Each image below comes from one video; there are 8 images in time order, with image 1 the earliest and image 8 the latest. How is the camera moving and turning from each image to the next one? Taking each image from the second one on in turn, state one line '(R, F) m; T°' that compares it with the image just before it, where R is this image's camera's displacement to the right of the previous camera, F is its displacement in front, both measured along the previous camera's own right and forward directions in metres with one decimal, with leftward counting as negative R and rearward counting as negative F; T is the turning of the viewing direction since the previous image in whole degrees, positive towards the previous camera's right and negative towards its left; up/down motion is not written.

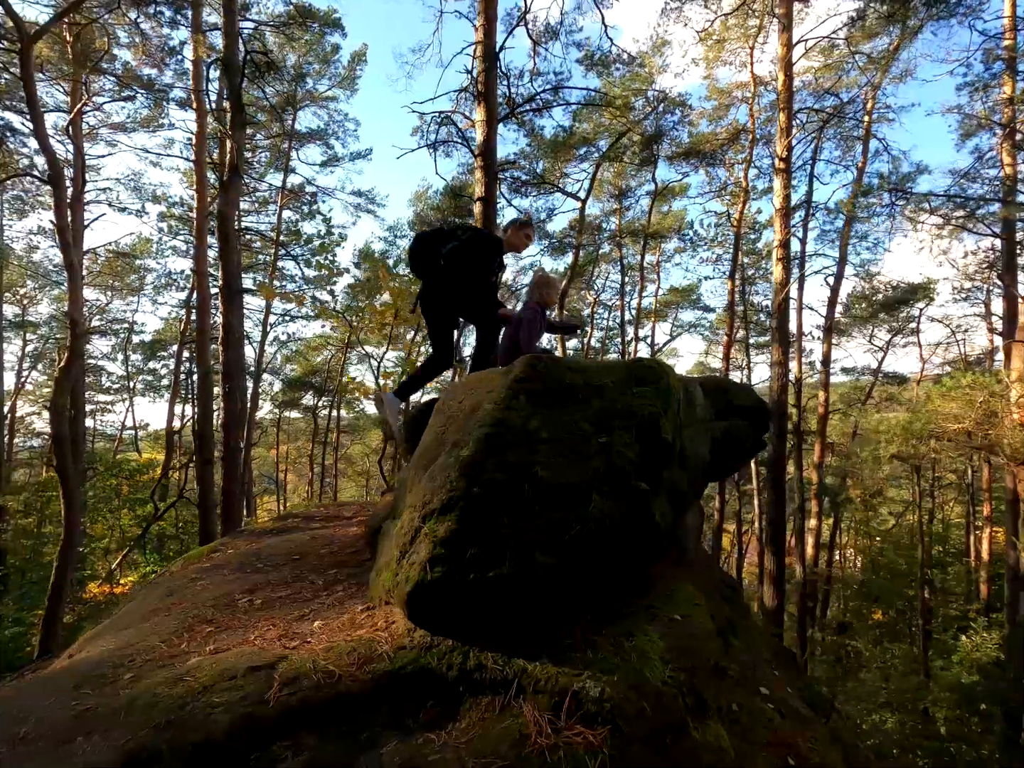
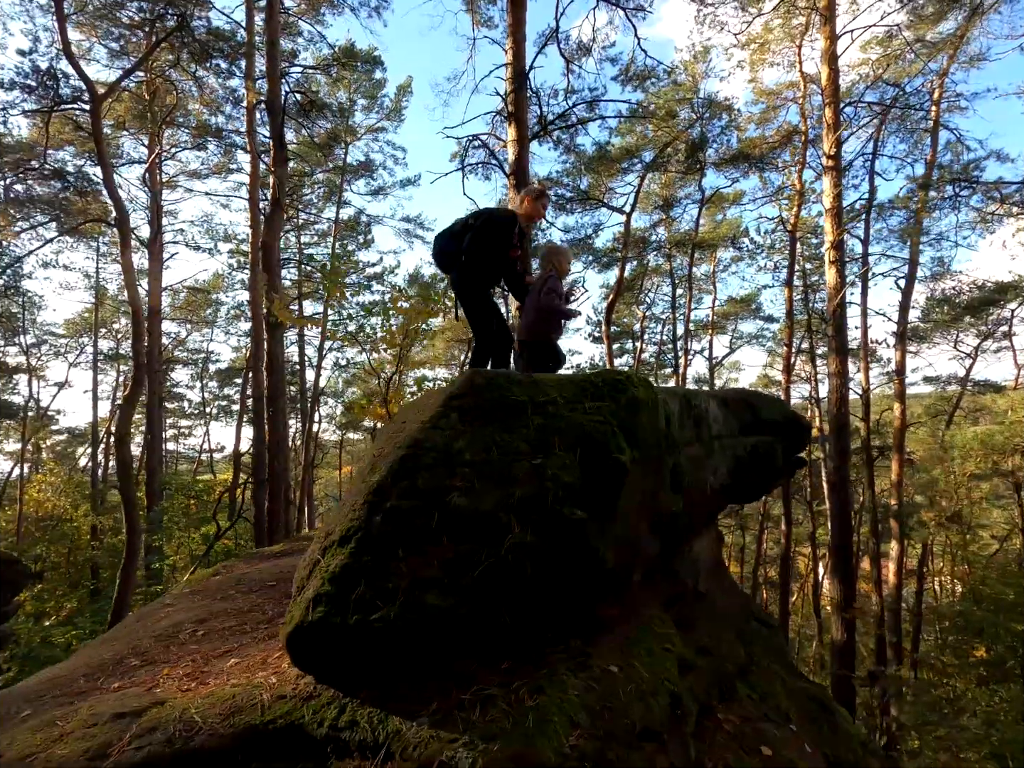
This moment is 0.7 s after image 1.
(+0.4, +0.2) m; -6°
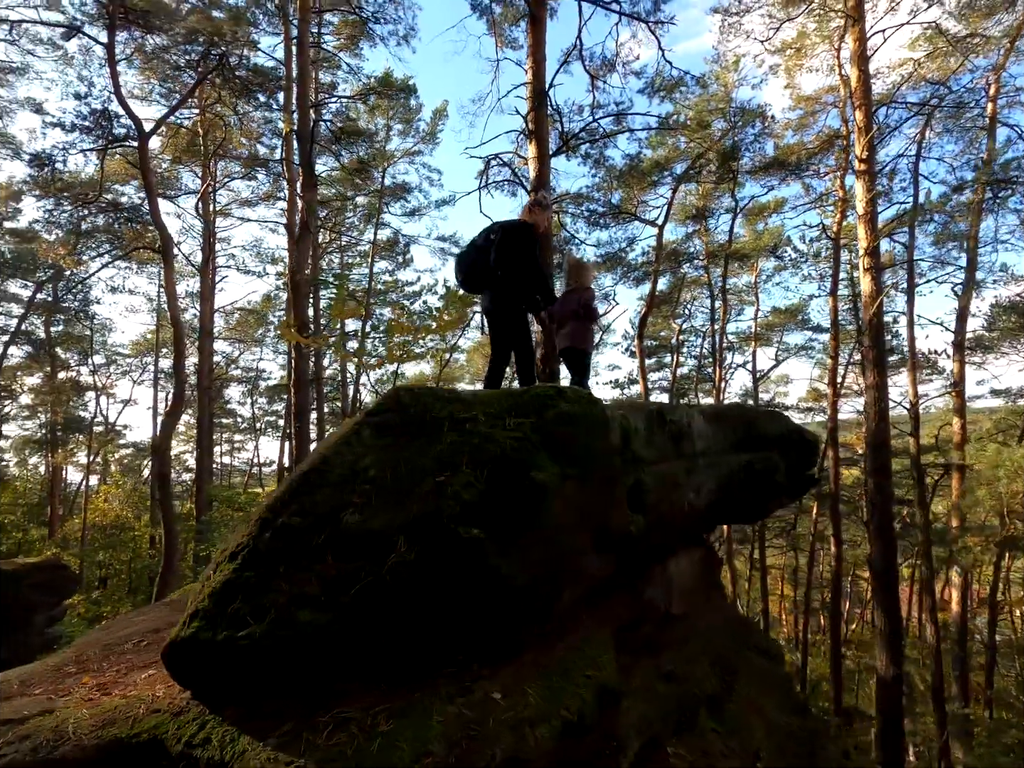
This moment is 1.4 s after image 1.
(+0.4, 0.0) m; -5°
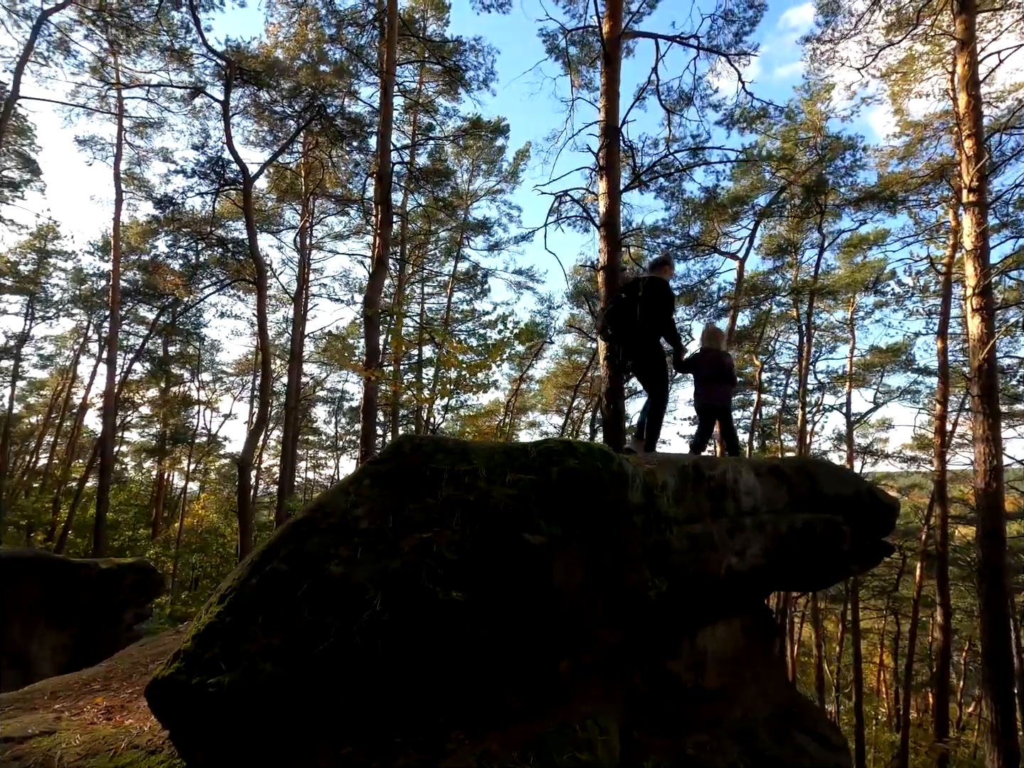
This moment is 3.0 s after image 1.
(+0.2, 0.0) m; -8°
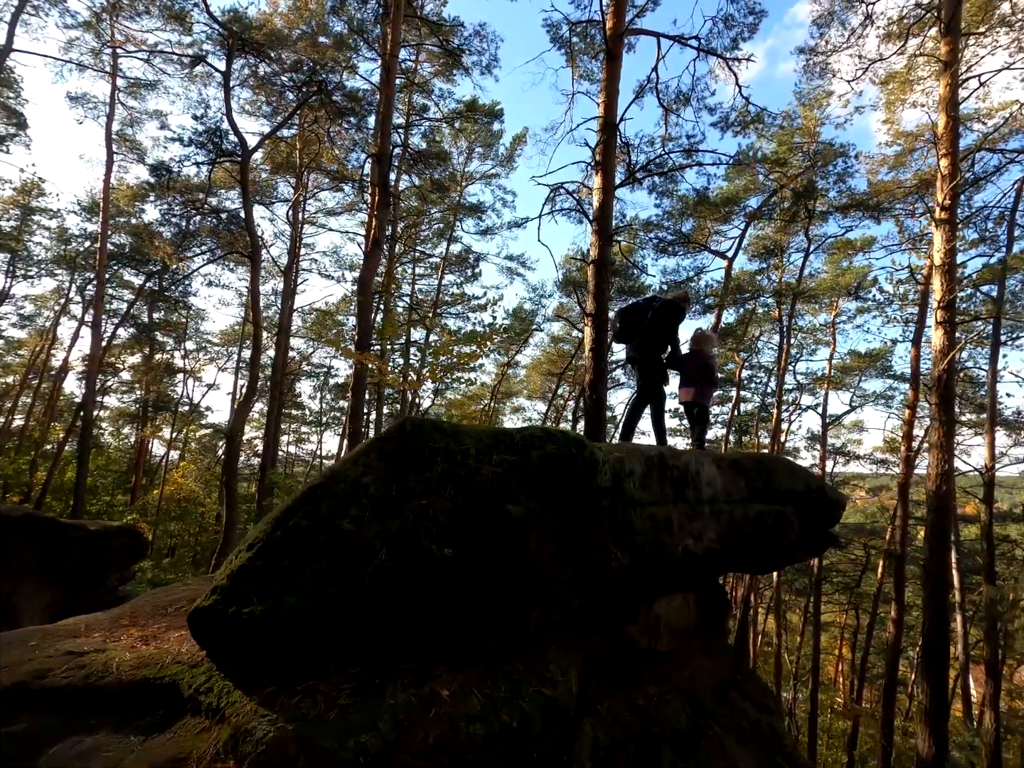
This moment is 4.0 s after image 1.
(0.0, -0.3) m; +2°
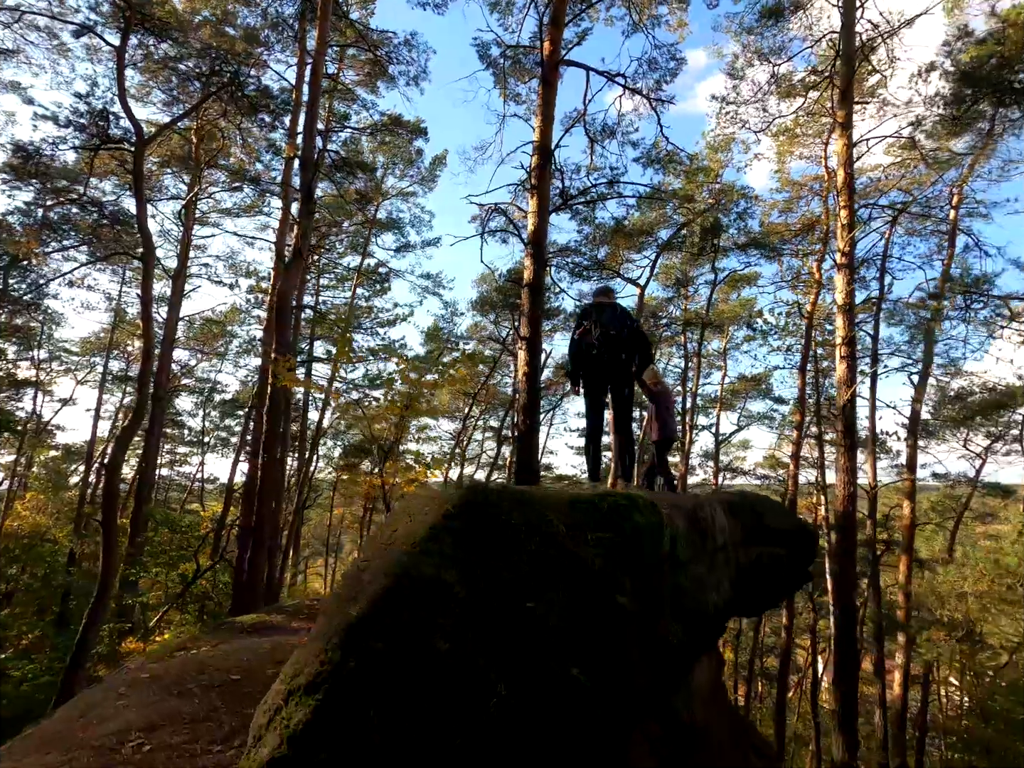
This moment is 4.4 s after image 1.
(-0.6, +0.4) m; +11°
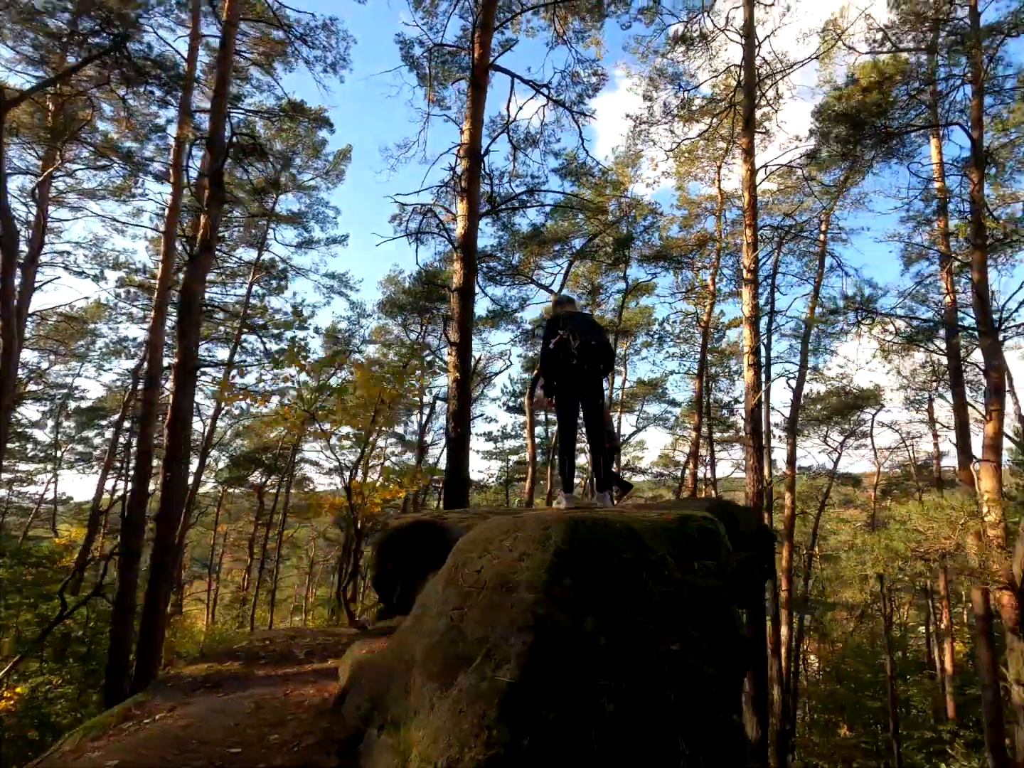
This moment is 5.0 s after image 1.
(-0.6, +0.2) m; +11°
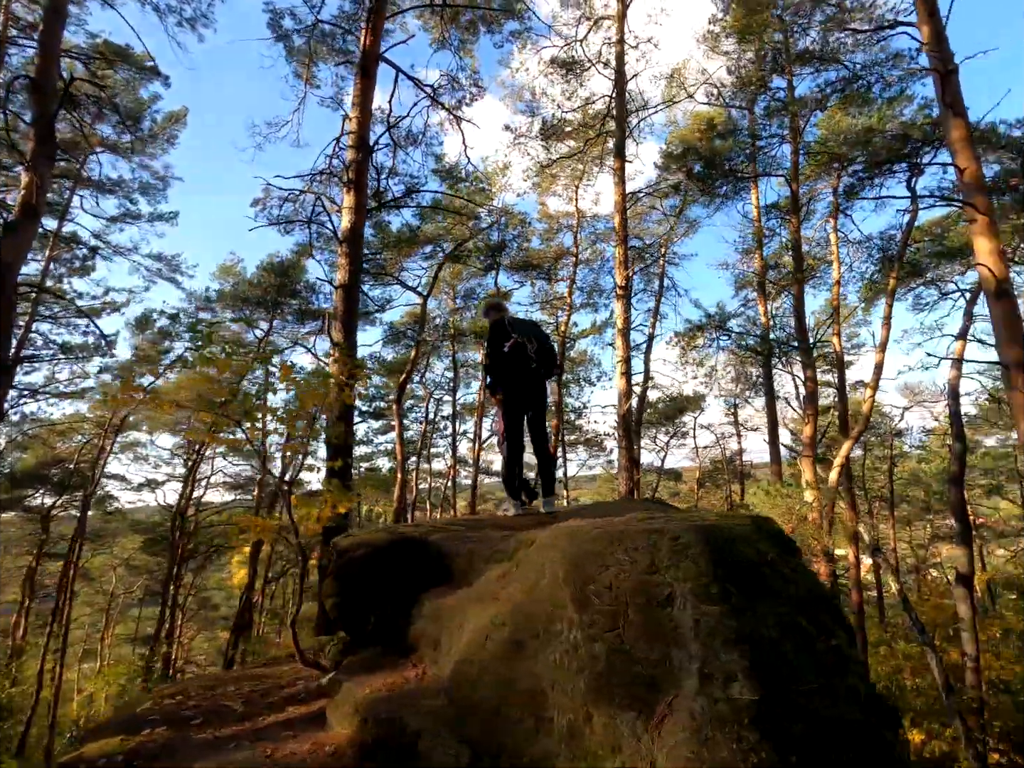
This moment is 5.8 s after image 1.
(-0.8, +0.2) m; +17°
